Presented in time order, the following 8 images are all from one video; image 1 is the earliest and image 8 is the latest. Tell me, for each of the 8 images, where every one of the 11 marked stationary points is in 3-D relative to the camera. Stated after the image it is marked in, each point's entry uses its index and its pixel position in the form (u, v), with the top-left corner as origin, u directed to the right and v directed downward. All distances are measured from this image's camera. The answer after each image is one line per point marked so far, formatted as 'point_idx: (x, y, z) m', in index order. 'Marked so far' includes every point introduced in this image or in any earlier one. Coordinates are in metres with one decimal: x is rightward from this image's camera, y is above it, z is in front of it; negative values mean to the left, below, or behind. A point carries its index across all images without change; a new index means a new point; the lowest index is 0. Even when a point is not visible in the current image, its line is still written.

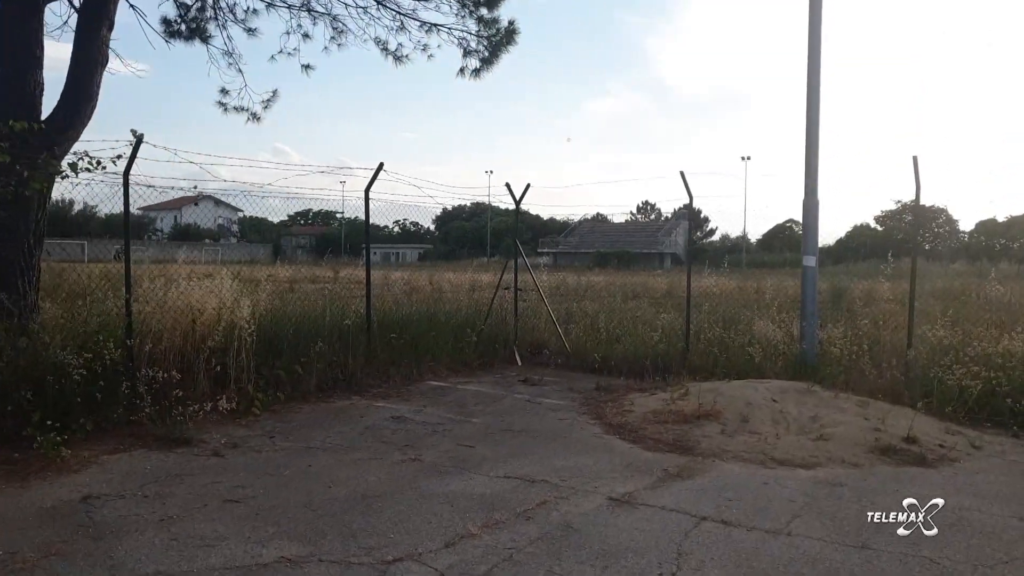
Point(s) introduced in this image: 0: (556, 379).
0: (+0.5, -1.0, +9.2) m
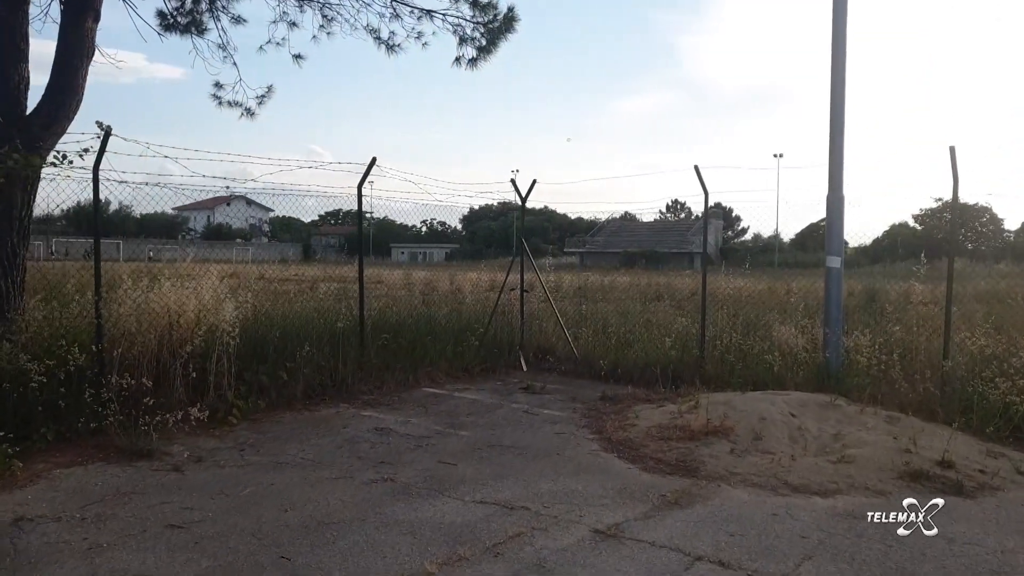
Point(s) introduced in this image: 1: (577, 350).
0: (+0.5, -1.1, +8.7) m
1: (+0.8, -0.8, +10.0) m
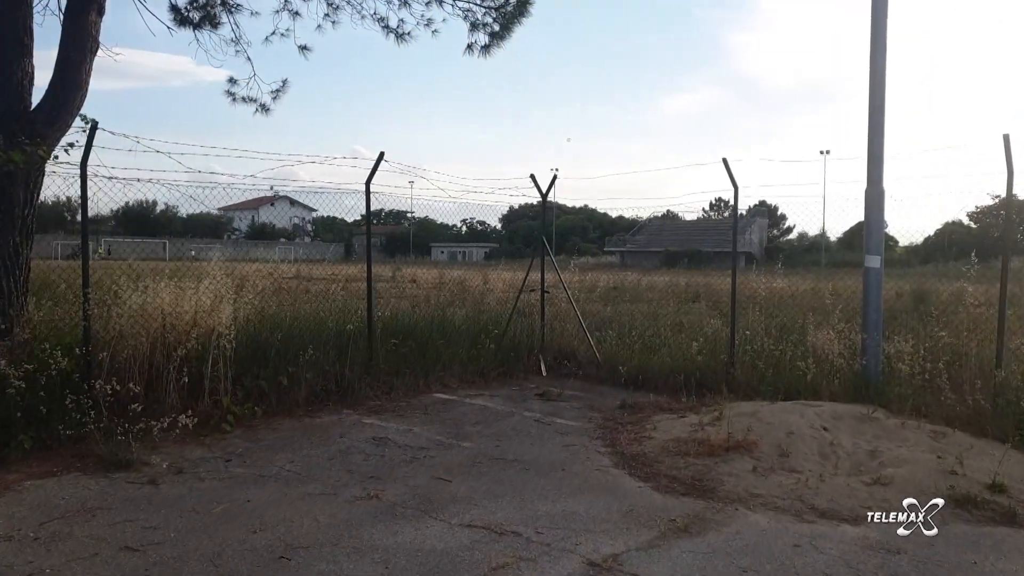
0: (+0.7, -1.1, +8.2) m
1: (+1.0, -0.8, +9.5) m
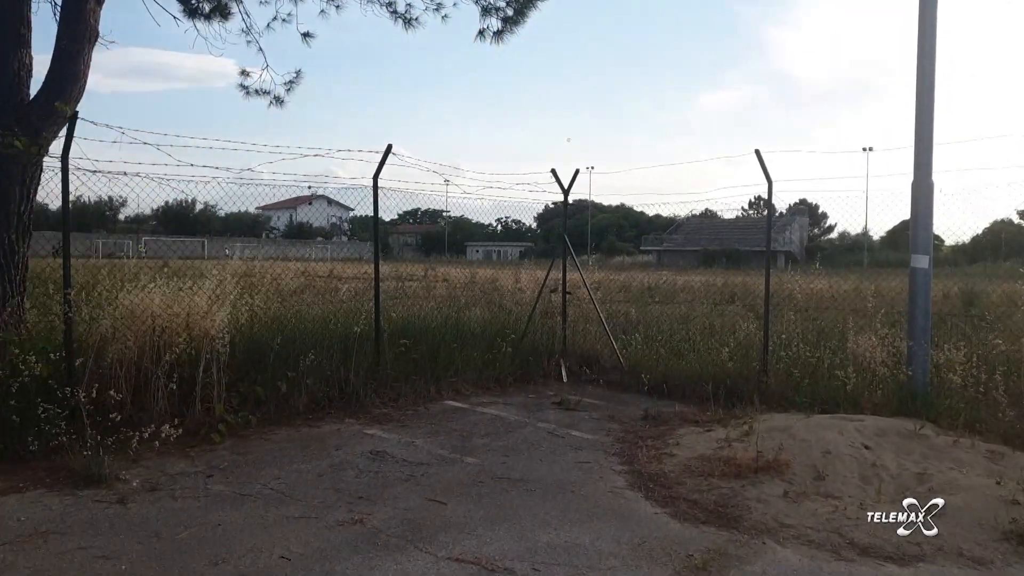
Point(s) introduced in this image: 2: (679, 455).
0: (+0.8, -1.1, +7.7) m
1: (+1.2, -0.8, +9.0) m
2: (+1.1, -1.1, +5.6) m
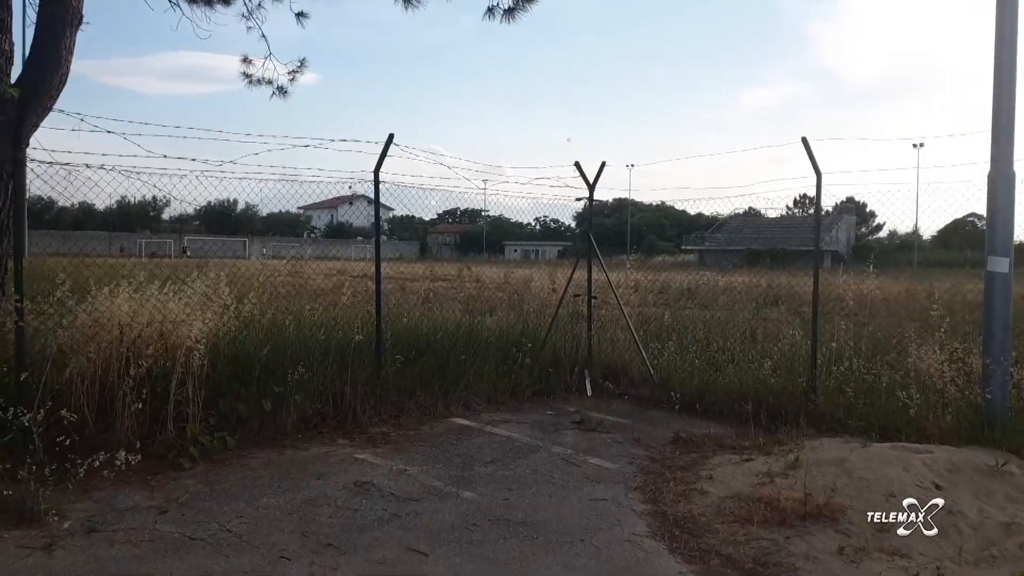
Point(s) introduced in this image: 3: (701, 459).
0: (+0.9, -1.1, +6.9) m
1: (+1.4, -0.8, +8.1) m
2: (+1.1, -1.2, +4.8) m
3: (+1.3, -1.2, +5.7) m
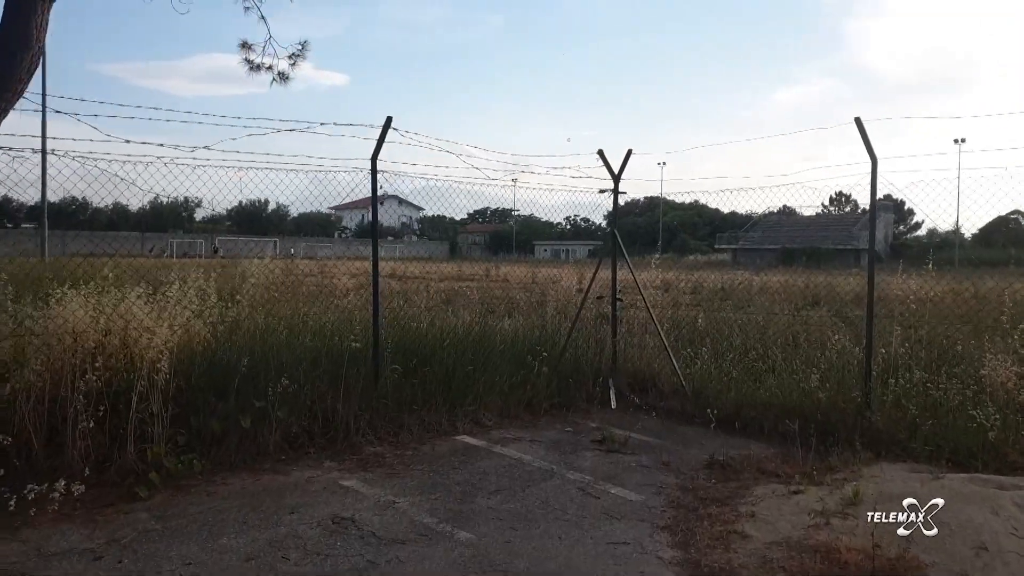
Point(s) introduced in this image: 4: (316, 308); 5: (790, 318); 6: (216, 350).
0: (+1.0, -1.1, +6.1) m
1: (+1.5, -0.8, +7.3) m
2: (+1.2, -1.2, +4.0) m
3: (+1.3, -1.2, +4.9) m
4: (-1.6, -0.2, +7.0) m
5: (+3.8, -0.4, +11.2) m
6: (-2.0, -0.4, +5.7) m
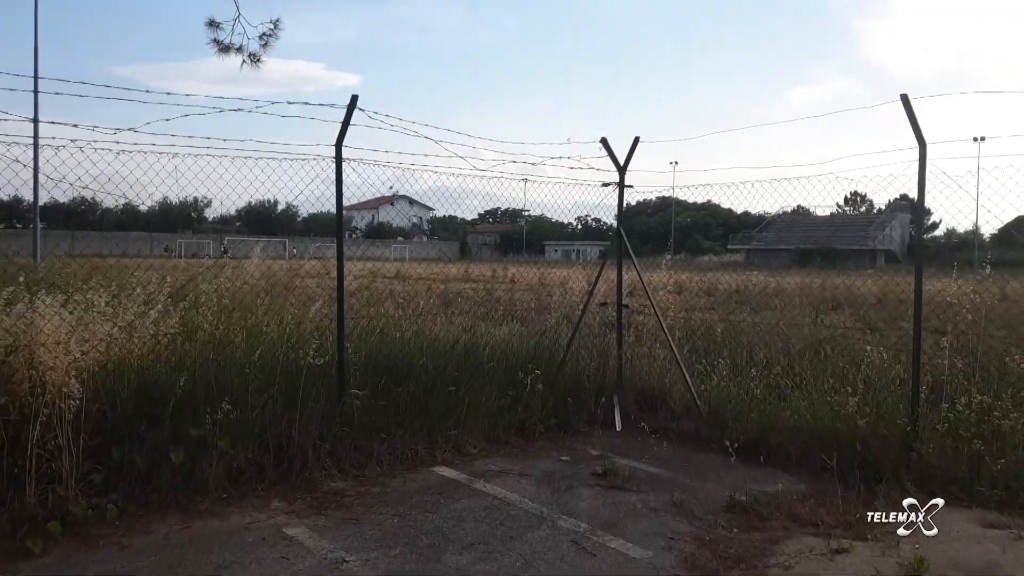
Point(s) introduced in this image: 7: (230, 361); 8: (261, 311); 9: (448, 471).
0: (+0.9, -1.2, +5.2) m
1: (+1.4, -0.9, +6.4) m
2: (+1.0, -1.2, +3.1) m
3: (+1.2, -1.2, +4.0) m
4: (-1.7, -0.2, +6.1) m
5: (+3.8, -0.4, +10.3) m
6: (-2.1, -0.5, +4.9) m
7: (-1.8, -0.5, +5.1) m
8: (-1.8, -0.2, +6.1) m
9: (-0.4, -1.2, +5.3) m
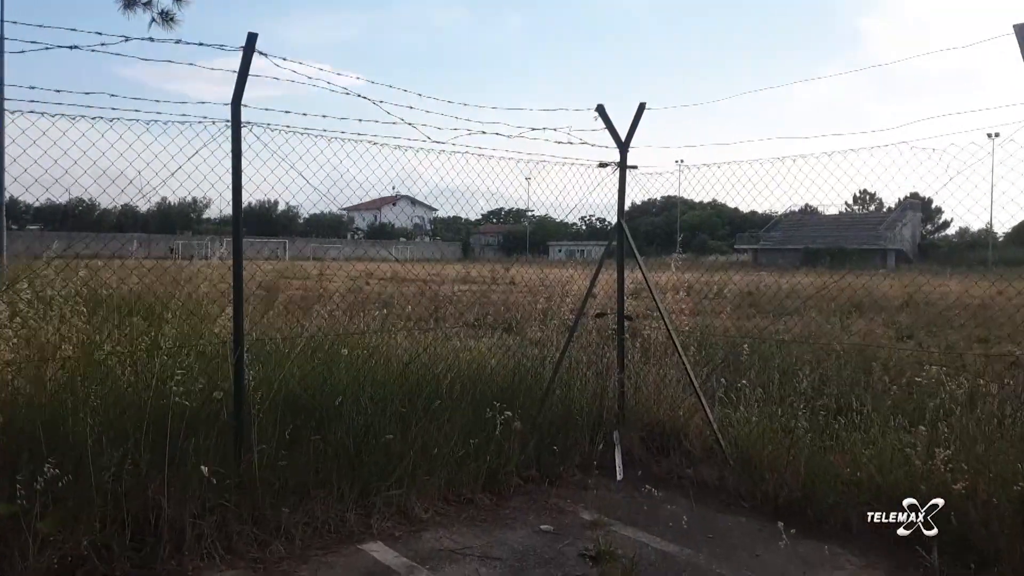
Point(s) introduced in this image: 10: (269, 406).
0: (+0.7, -1.2, +3.7) m
1: (+1.3, -0.9, +5.0) m
2: (+0.8, -1.3, +1.7) m
3: (+1.0, -1.3, +2.5) m
4: (-1.9, -0.2, +4.7) m
5: (+3.6, -0.5, +8.8) m
6: (-2.3, -0.5, +3.4) m
7: (-1.9, -0.5, +3.7) m
8: (-2.0, -0.2, +4.6) m
9: (-0.6, -1.2, +3.8) m
10: (-1.2, -0.6, +4.2) m
